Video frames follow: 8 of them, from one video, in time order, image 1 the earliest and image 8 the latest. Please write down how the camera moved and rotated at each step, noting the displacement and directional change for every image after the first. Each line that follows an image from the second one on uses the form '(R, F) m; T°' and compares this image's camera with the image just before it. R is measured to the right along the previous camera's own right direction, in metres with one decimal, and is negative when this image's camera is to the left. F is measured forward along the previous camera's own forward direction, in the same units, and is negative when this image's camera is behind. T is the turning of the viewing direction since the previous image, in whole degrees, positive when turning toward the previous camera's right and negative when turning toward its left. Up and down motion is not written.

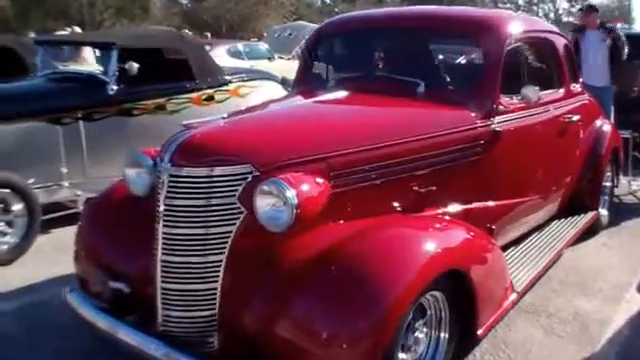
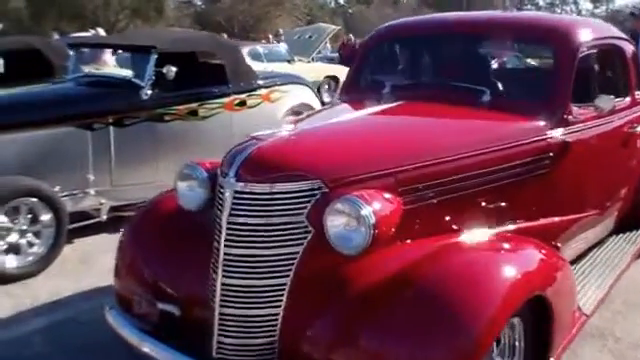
(-0.5, +0.3) m; 0°
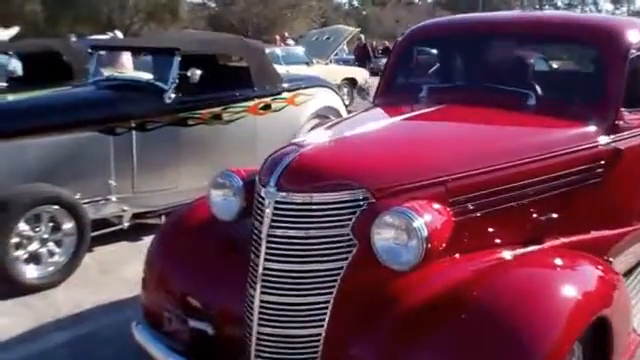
(-0.2, +0.2) m; -1°
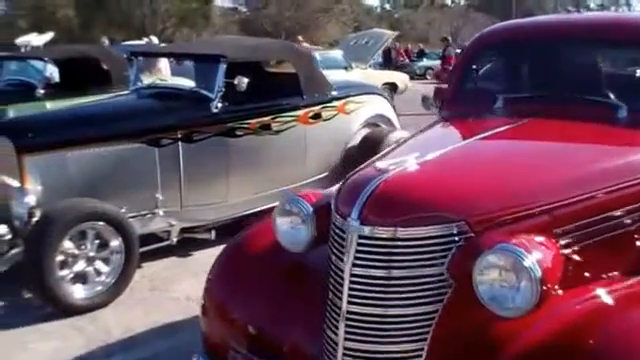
(-0.3, +0.4) m; -2°
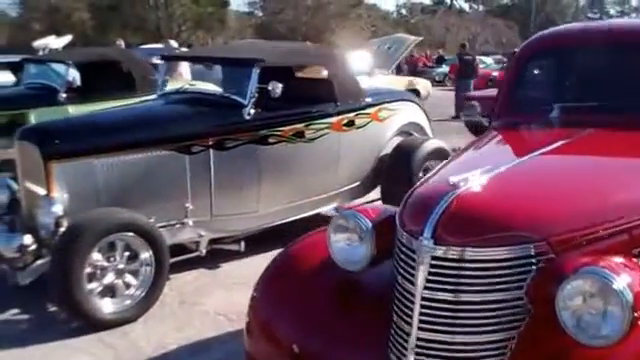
(-0.3, +0.2) m; -1°
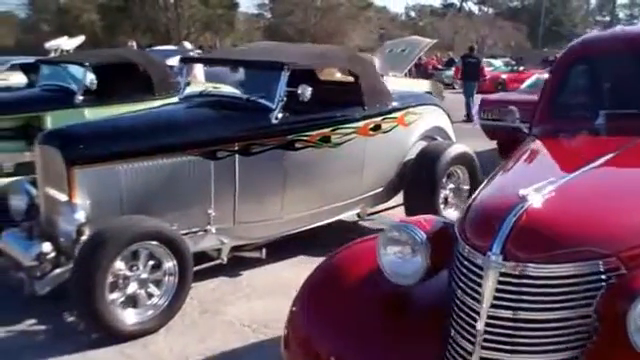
(-0.2, +0.2) m; 0°
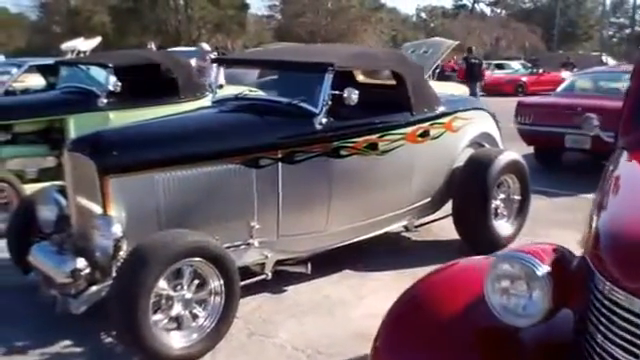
(-0.5, +0.4) m; 0°
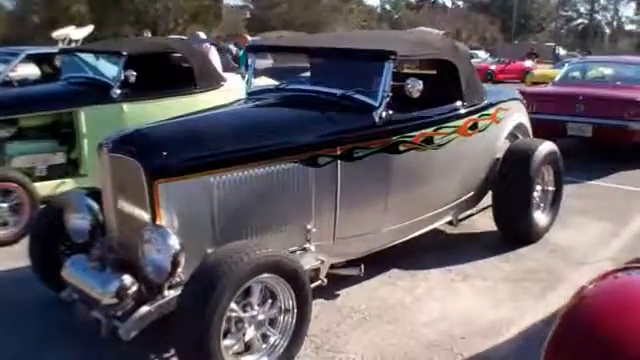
(-1.1, +0.4) m; +6°
